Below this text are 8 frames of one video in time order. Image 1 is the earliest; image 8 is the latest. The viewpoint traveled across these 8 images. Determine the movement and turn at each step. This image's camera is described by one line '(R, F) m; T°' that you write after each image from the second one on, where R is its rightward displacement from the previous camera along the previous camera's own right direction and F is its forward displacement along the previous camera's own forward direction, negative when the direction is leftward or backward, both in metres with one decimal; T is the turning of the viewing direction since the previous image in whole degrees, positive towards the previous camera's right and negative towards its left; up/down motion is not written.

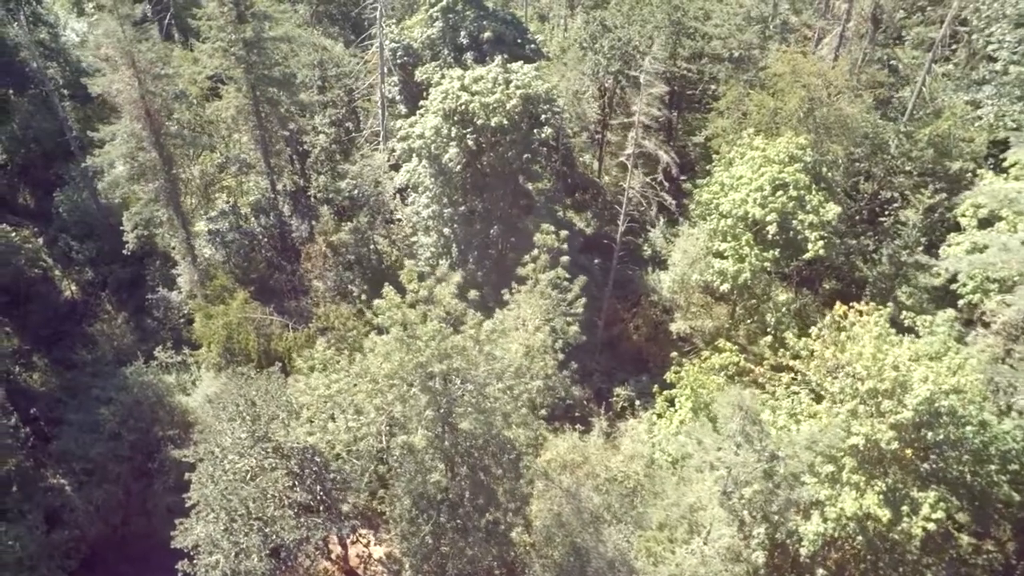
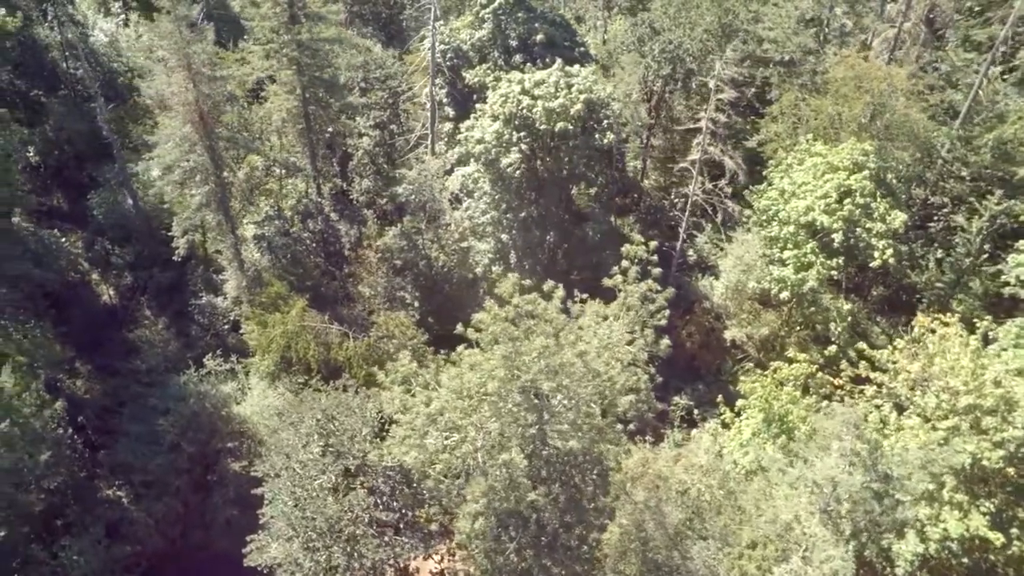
(-2.4, +0.5) m; 0°
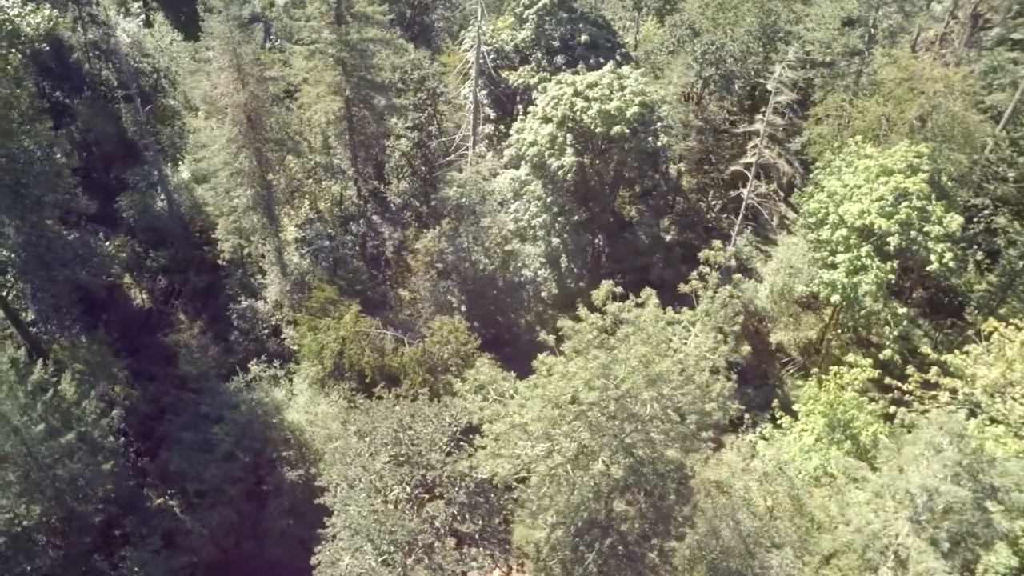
(-2.2, +0.3) m; 0°
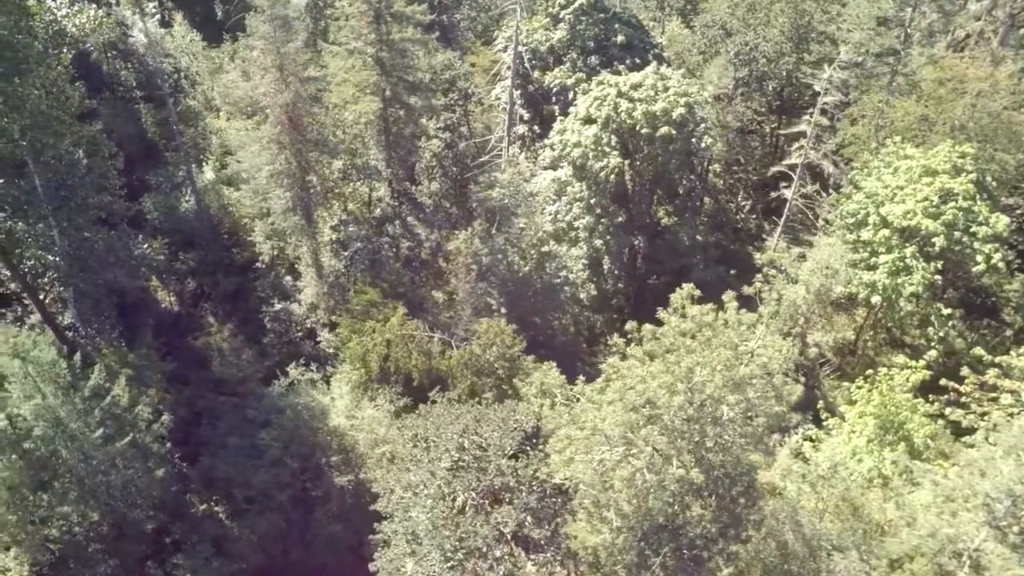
(-1.9, +0.2) m; +1°
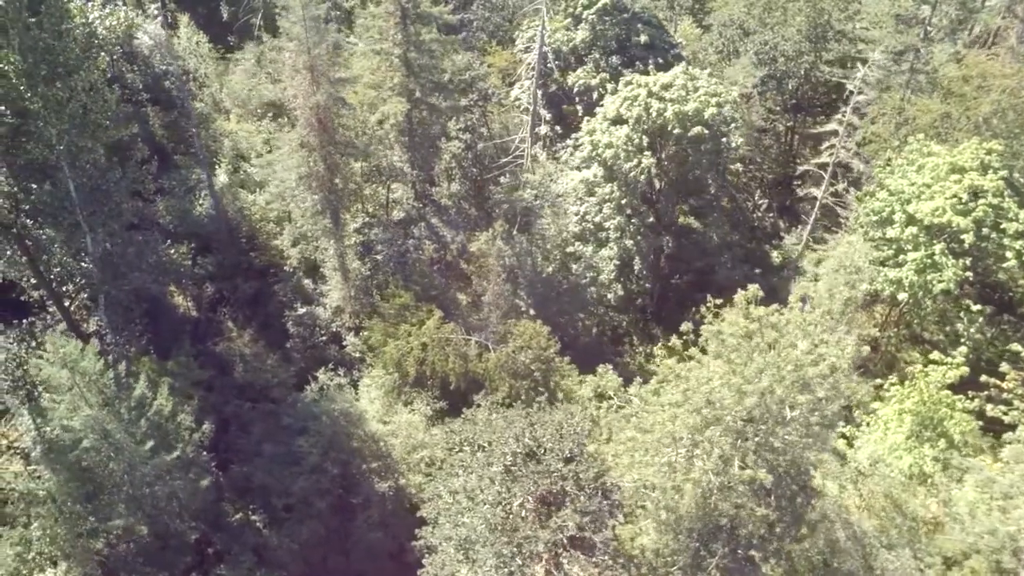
(-1.8, +0.2) m; +1°
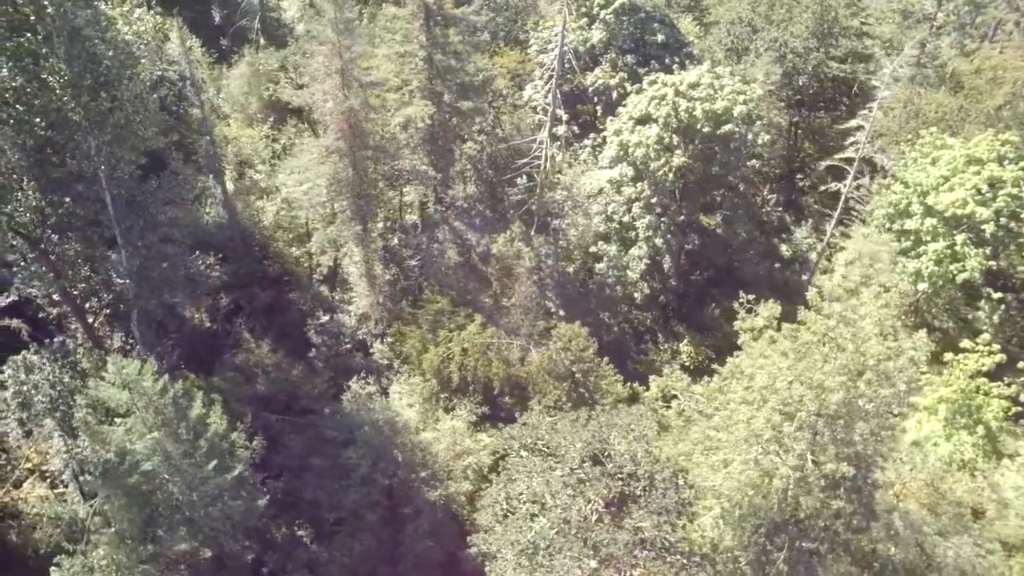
(-2.5, +0.2) m; +3°
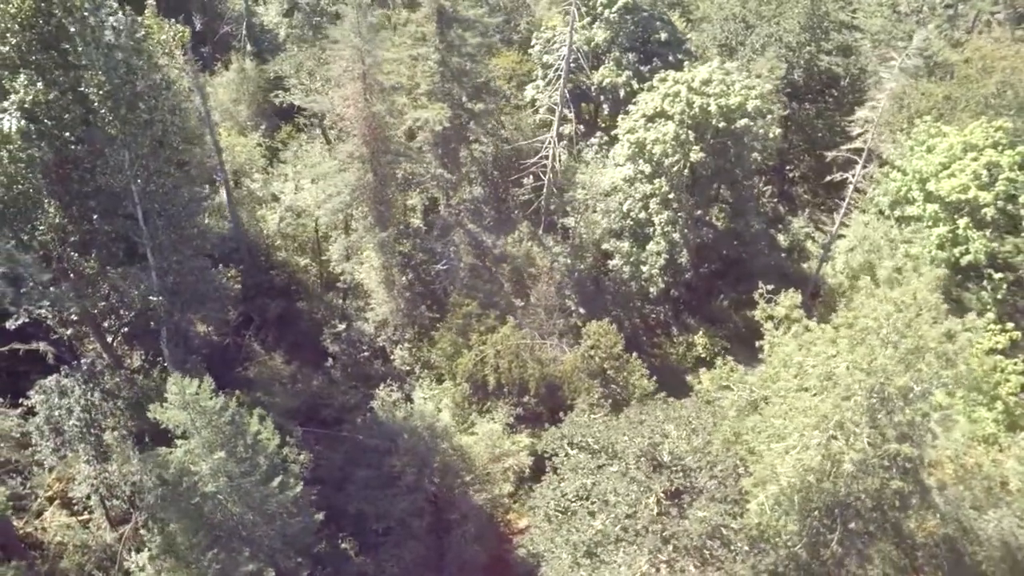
(-2.4, 0.0) m; +3°
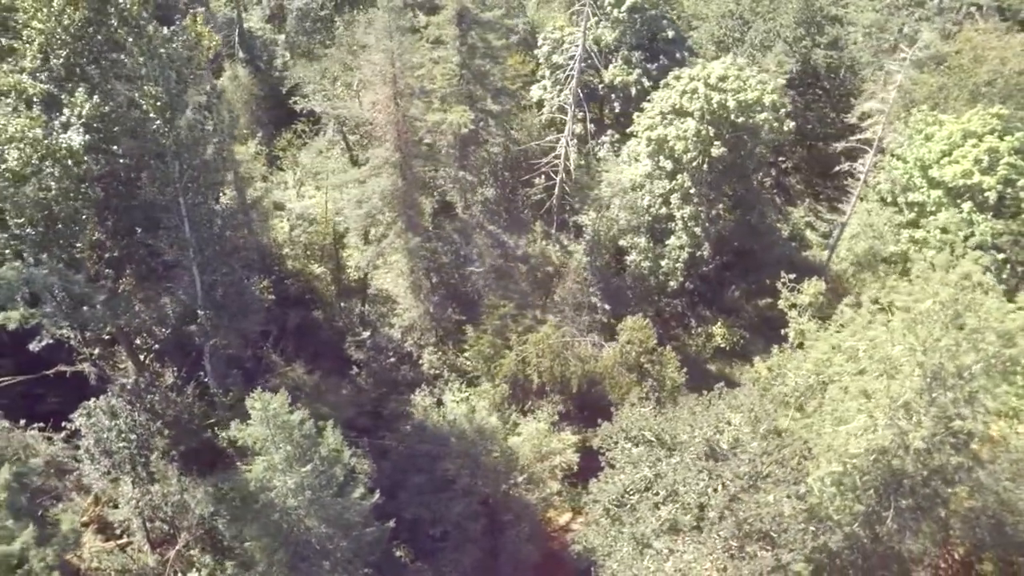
(-2.7, 0.0) m; +3°
